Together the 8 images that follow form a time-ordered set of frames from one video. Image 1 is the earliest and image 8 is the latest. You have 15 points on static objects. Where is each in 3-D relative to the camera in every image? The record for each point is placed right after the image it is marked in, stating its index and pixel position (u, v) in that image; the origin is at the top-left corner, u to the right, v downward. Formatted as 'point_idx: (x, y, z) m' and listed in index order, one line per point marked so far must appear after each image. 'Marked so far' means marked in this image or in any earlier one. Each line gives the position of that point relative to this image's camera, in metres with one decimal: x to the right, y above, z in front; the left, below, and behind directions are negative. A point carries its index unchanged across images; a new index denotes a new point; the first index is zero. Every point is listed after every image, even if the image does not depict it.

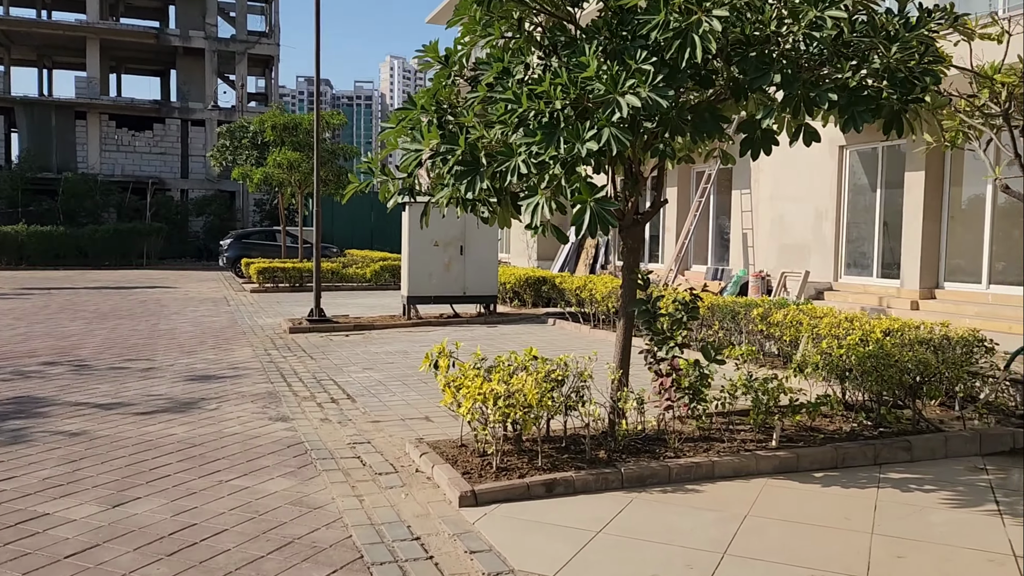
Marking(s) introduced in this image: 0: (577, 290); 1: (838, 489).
0: (+0.8, 0.0, +10.5) m
1: (+1.5, -0.9, +3.9) m
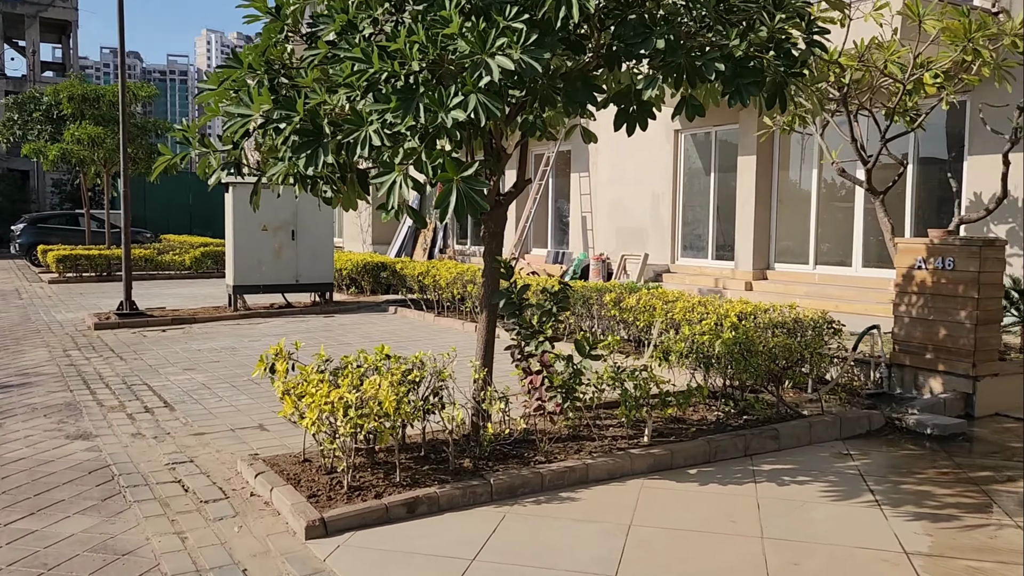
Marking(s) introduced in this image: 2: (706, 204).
0: (-1.1, +0.1, +10.0) m
1: (+0.9, -0.9, +3.6) m
2: (+2.5, +1.1, +11.1) m
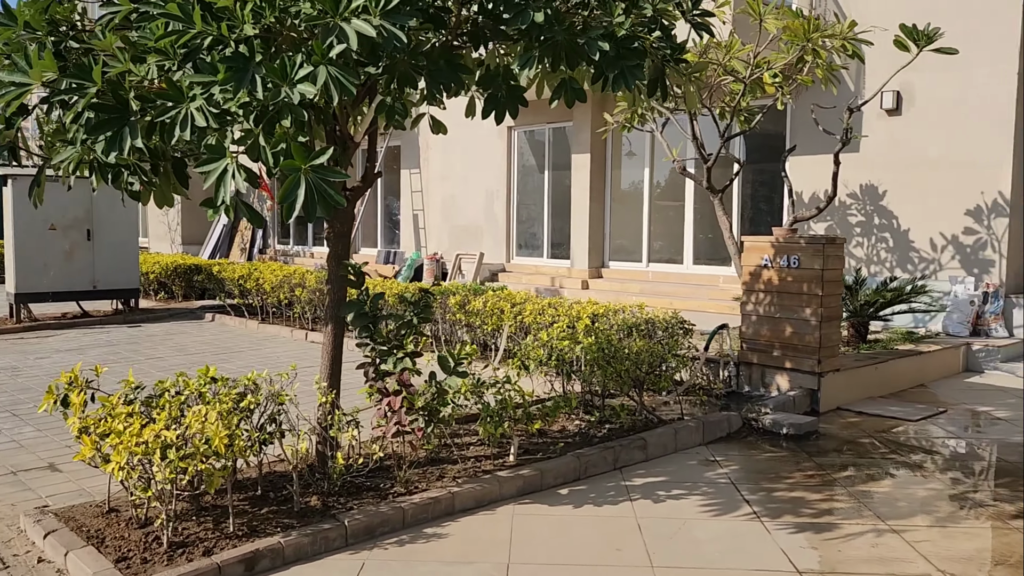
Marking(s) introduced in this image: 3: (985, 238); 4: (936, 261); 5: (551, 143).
0: (-3.0, +0.1, +9.1) m
1: (+0.3, -0.9, +3.4) m
2: (+0.4, +1.1, +10.9) m
3: (+4.0, +0.4, +7.1) m
4: (+3.7, +0.2, +7.4) m
5: (+0.5, +1.8, +10.8) m
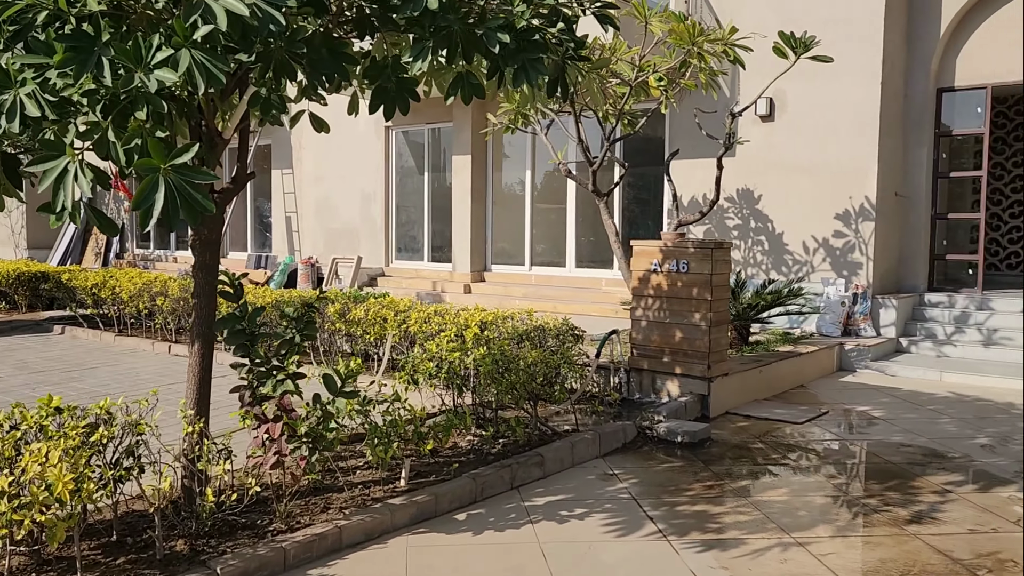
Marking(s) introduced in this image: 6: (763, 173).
0: (-4.2, 0.0, +8.4) m
1: (-0.1, -0.9, +3.1) m
2: (-1.2, +1.1, +10.6) m
3: (+3.0, +0.4, +7.4) m
4: (+2.7, +0.2, +7.7) m
5: (-1.0, +1.8, +10.5) m
6: (+2.4, +1.1, +7.9) m
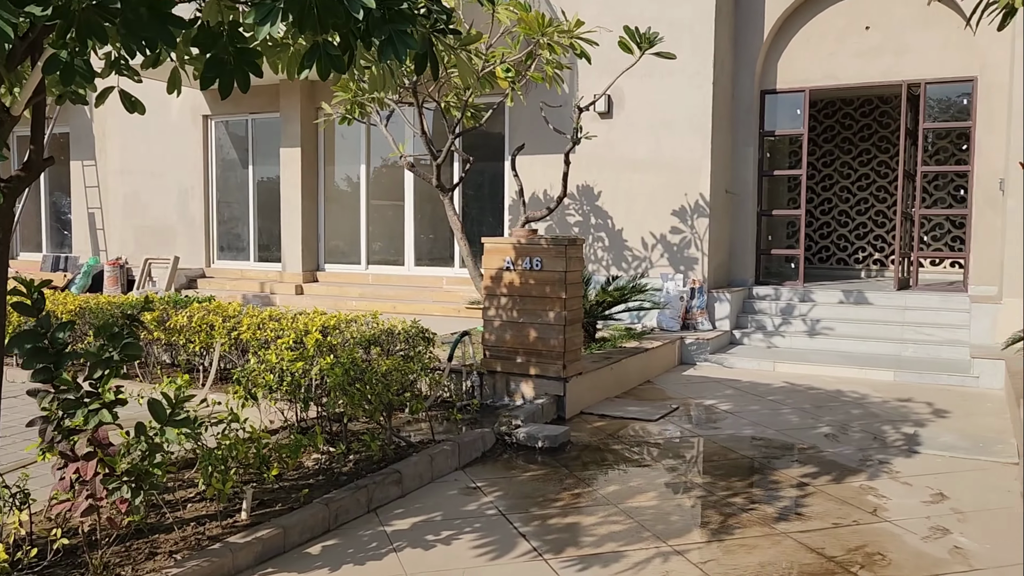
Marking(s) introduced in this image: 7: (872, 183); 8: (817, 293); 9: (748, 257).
0: (-5.6, -0.1, +7.1) m
1: (-0.5, -0.9, +2.8) m
2: (-3.2, +1.0, +9.9) m
3: (+1.6, +0.5, +7.6) m
4: (+1.3, +0.3, +7.8) m
5: (-3.0, +1.8, +9.8) m
6: (+0.9, +1.1, +7.9) m
7: (+4.2, +1.2, +9.9) m
8: (+2.8, -0.1, +7.7) m
9: (+2.3, +0.3, +8.2) m
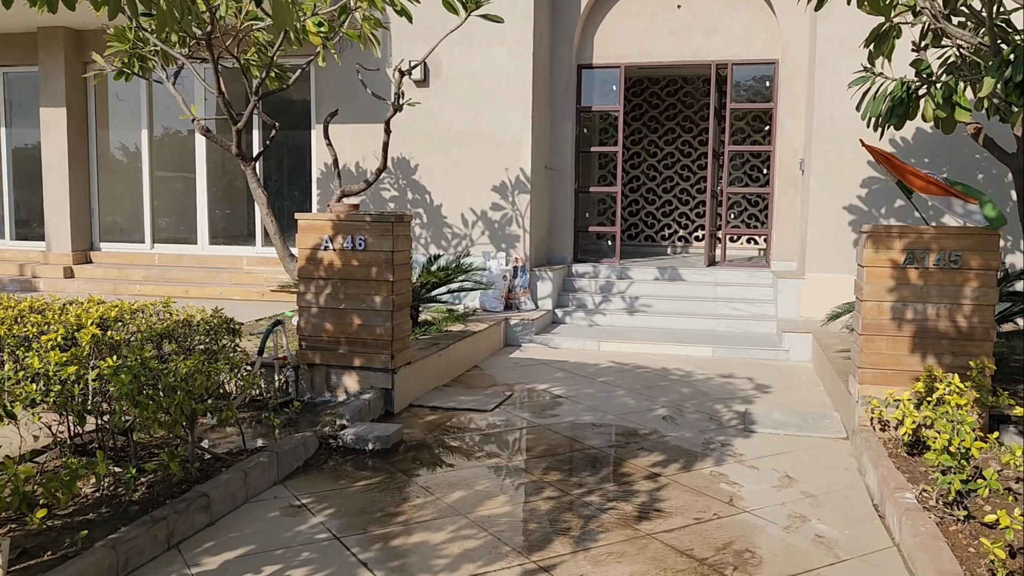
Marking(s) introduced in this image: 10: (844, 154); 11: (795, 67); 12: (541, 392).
0: (-6.9, 0.0, +5.1) m
1: (-1.0, -0.9, +2.2) m
2: (-5.2, +1.2, +8.5) m
3: (0.0, +0.7, +7.3) m
4: (-0.4, +0.5, +7.4) m
5: (-5.0, +1.9, +8.3) m
6: (-0.8, +1.3, +7.4) m
7: (+2.0, +1.5, +10.1) m
8: (+1.1, +0.2, +7.8) m
9: (+0.5, +0.5, +8.1) m
10: (+2.6, +1.0, +6.6) m
11: (+2.5, +1.9, +7.3) m
12: (+0.2, -0.6, +5.1) m
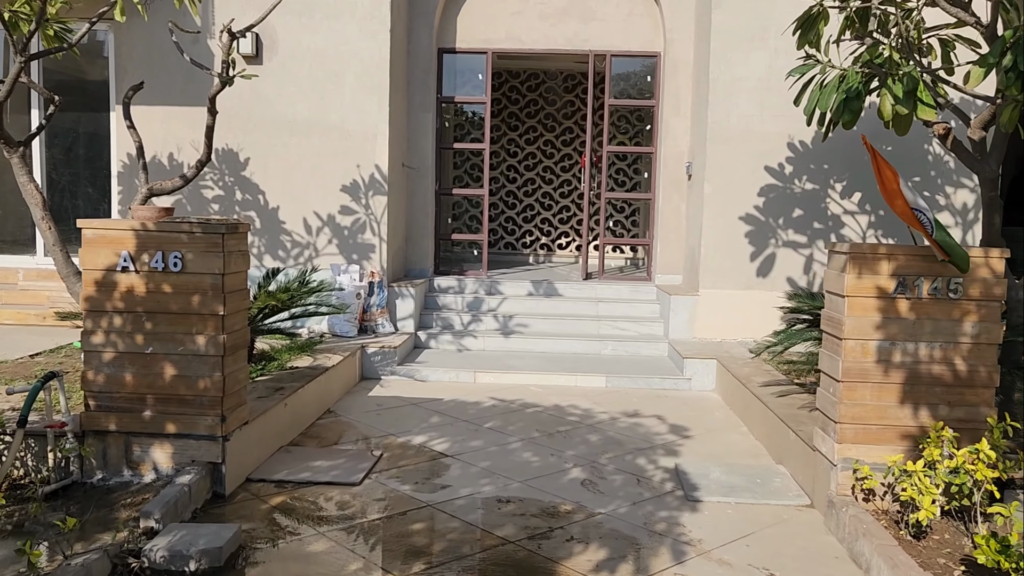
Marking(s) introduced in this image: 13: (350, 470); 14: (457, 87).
0: (-7.4, -0.2, +2.6) m
1: (-1.0, -1.0, +1.0) m
2: (-6.4, +1.0, +6.2) m
3: (-1.1, +0.5, +6.2) m
4: (-1.5, +0.3, +6.2) m
5: (-6.2, +1.8, +6.2) m
6: (-1.9, +1.1, +6.1) m
7: (+0.3, +1.4, +9.3) m
8: (-0.1, 0.0, +6.8) m
9: (-0.7, +0.4, +7.0) m
10: (+1.6, +0.9, +6.0) m
11: (+1.3, +1.8, +6.7) m
12: (-0.4, -0.8, +4.0) m
13: (-0.7, -0.8, +3.7) m
14: (-0.5, +1.7, +7.1) m
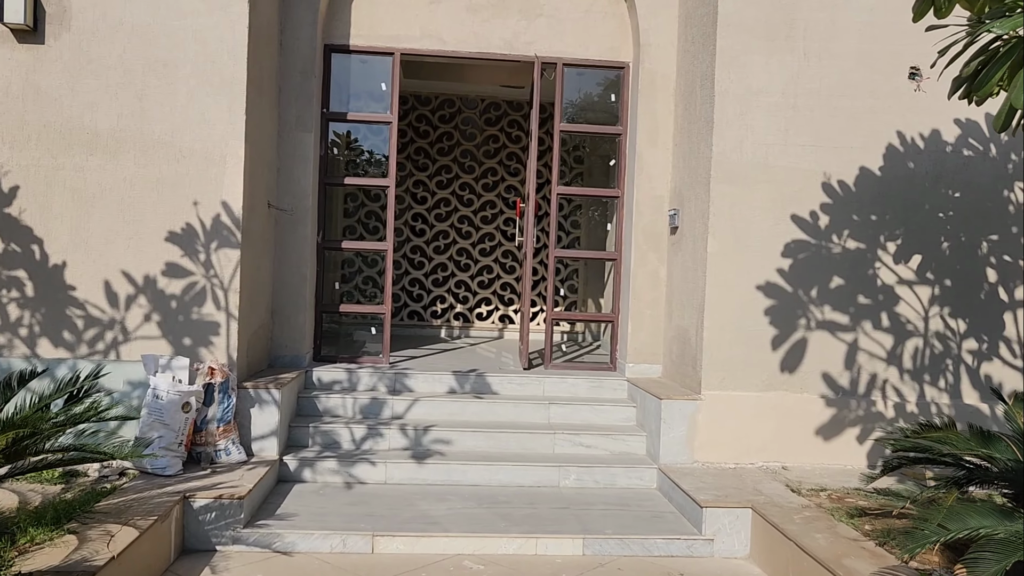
0: (-7.3, -0.4, -0.3) m
1: (-0.7, -1.2, -1.2) m
2: (-6.8, +0.6, +3.5) m
3: (-1.5, 0.0, +4.0) m
4: (-1.9, -0.2, +4.0) m
5: (-6.5, +1.3, +3.5) m
6: (-2.3, +0.7, +3.9) m
7: (-0.5, +0.7, +7.4) m
8: (-0.5, -0.5, +4.8) m
9: (-1.2, -0.2, +4.9) m
10: (+1.2, +0.4, +4.2) m
11: (+0.9, +1.3, +4.9) m
12: (-0.6, -1.1, +1.9) m
13: (-0.8, -1.1, +1.5) m
14: (-1.0, +1.1, +5.1) m
